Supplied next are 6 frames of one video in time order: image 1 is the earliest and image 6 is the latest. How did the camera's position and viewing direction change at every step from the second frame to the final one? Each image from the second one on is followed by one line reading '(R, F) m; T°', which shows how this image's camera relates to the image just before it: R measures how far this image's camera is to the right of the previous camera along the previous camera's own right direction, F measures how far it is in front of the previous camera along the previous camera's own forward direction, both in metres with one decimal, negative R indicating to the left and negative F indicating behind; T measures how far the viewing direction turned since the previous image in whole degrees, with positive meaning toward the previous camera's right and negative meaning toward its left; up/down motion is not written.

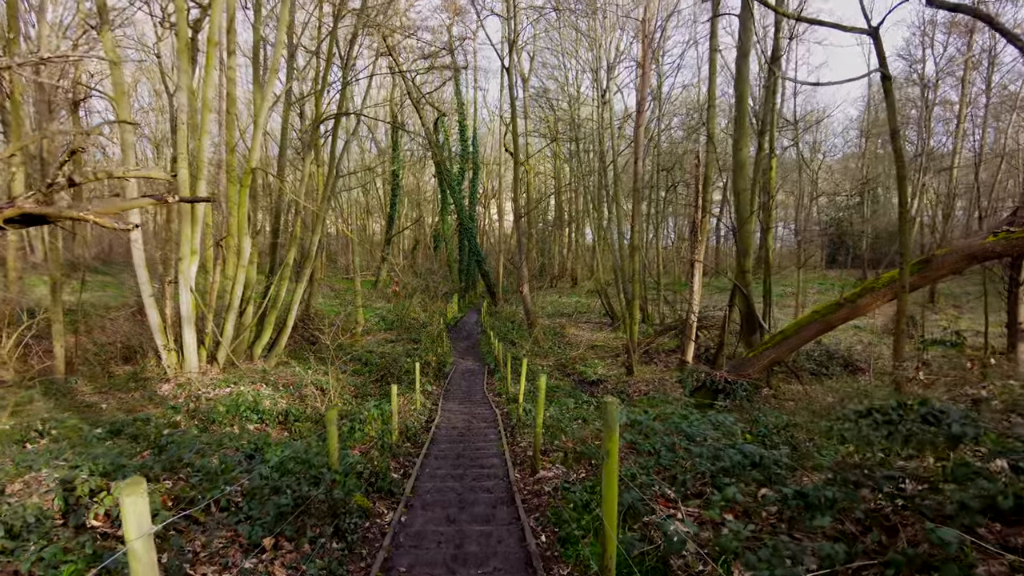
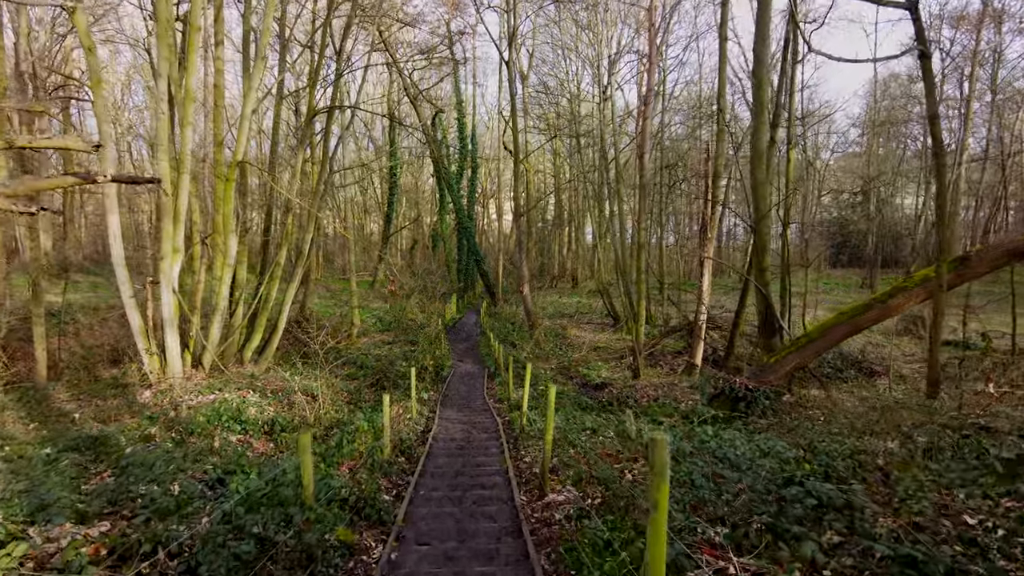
(-0.1, +0.6) m; 0°
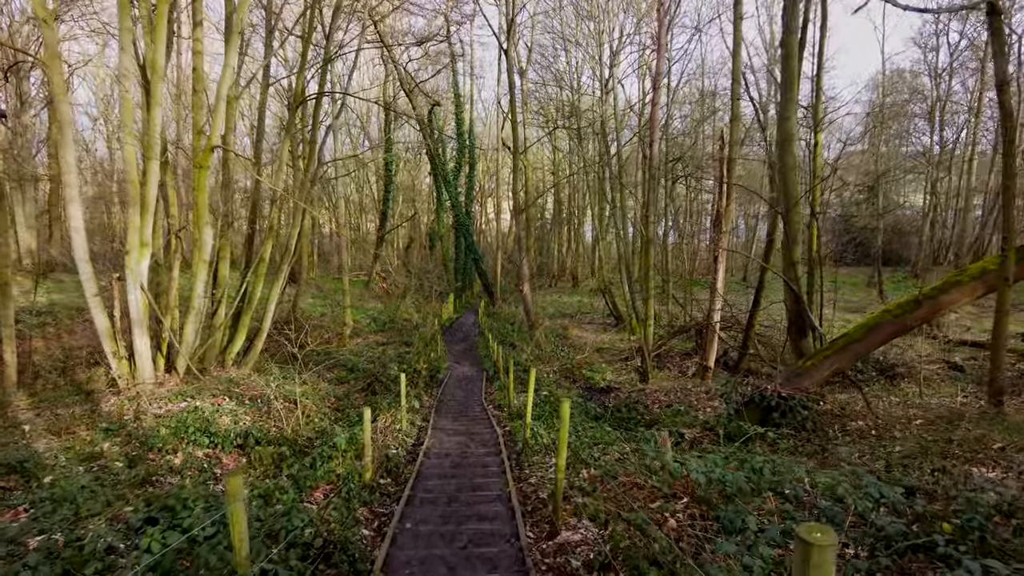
(0.0, +0.9) m; 0°
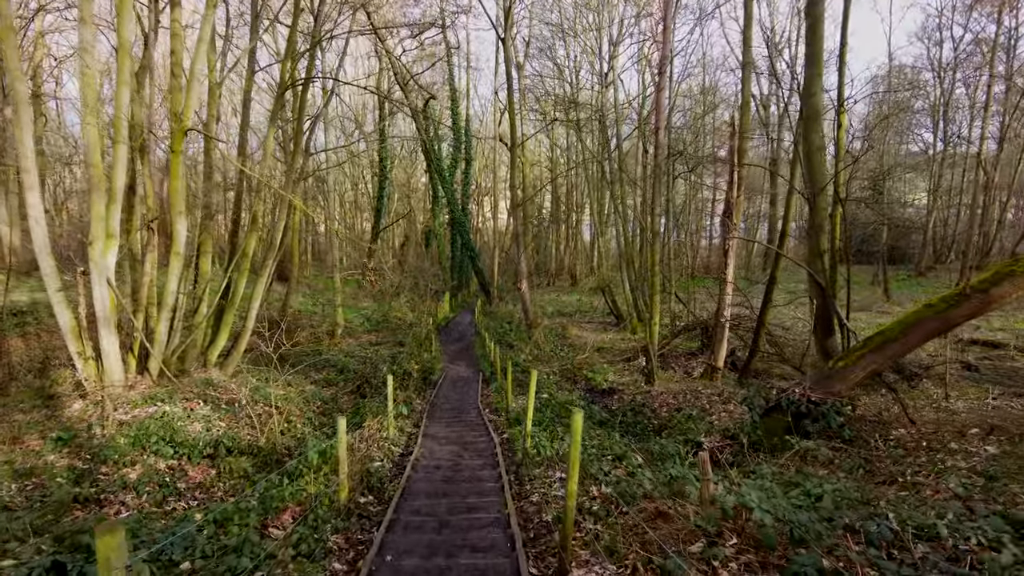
(0.0, +0.7) m; 0°
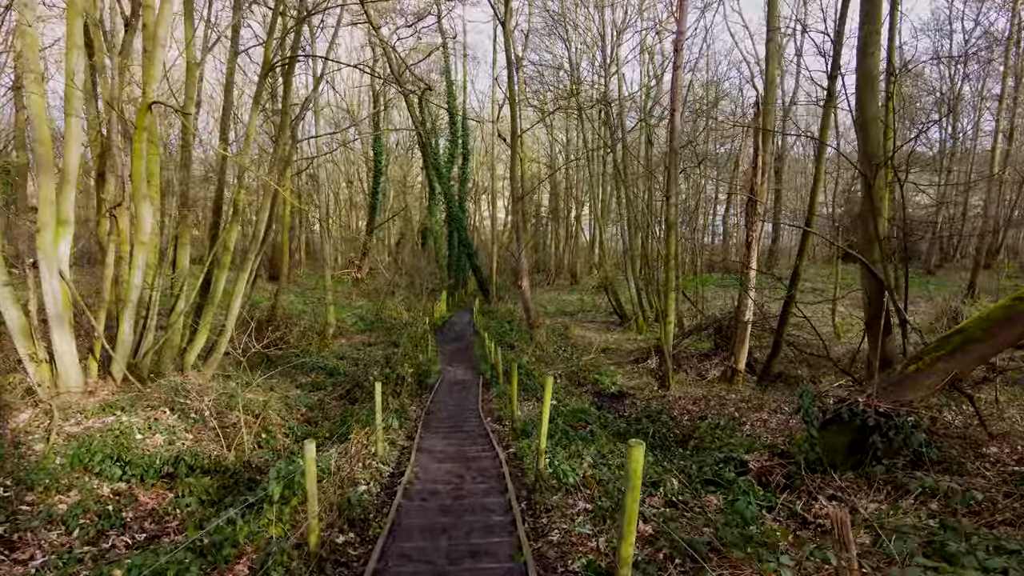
(-0.1, +1.0) m; 0°
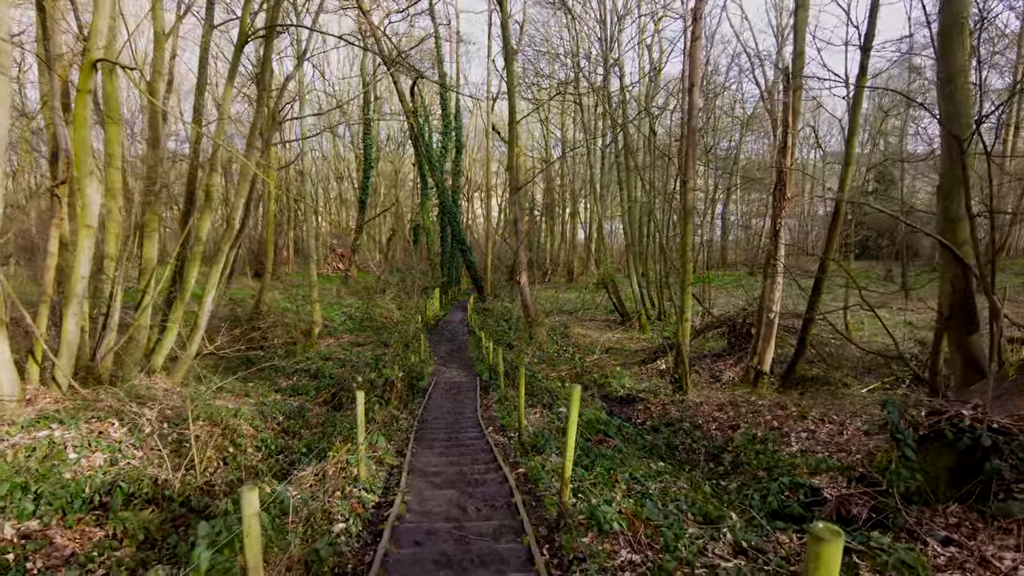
(-0.2, +1.1) m; +1°
